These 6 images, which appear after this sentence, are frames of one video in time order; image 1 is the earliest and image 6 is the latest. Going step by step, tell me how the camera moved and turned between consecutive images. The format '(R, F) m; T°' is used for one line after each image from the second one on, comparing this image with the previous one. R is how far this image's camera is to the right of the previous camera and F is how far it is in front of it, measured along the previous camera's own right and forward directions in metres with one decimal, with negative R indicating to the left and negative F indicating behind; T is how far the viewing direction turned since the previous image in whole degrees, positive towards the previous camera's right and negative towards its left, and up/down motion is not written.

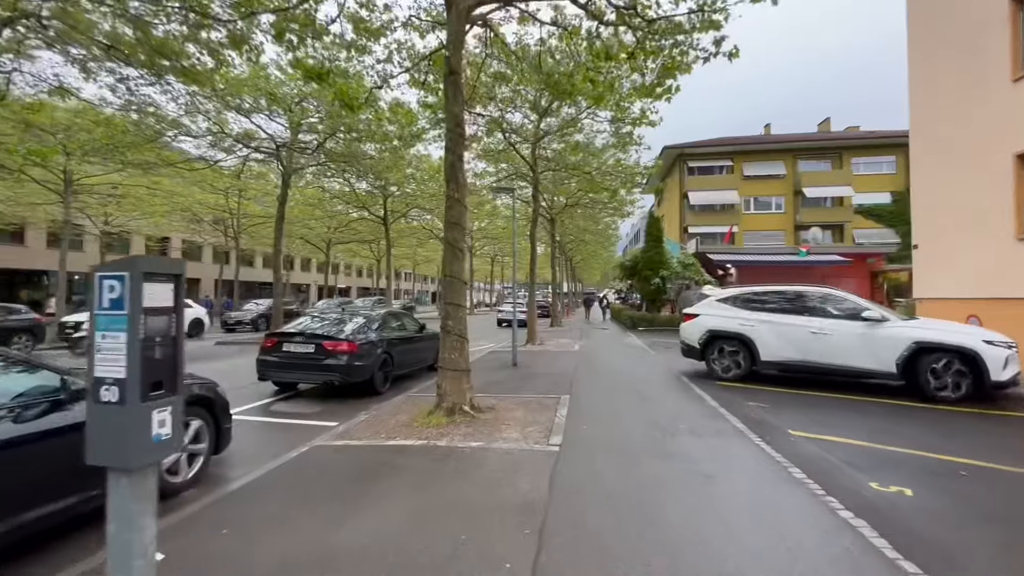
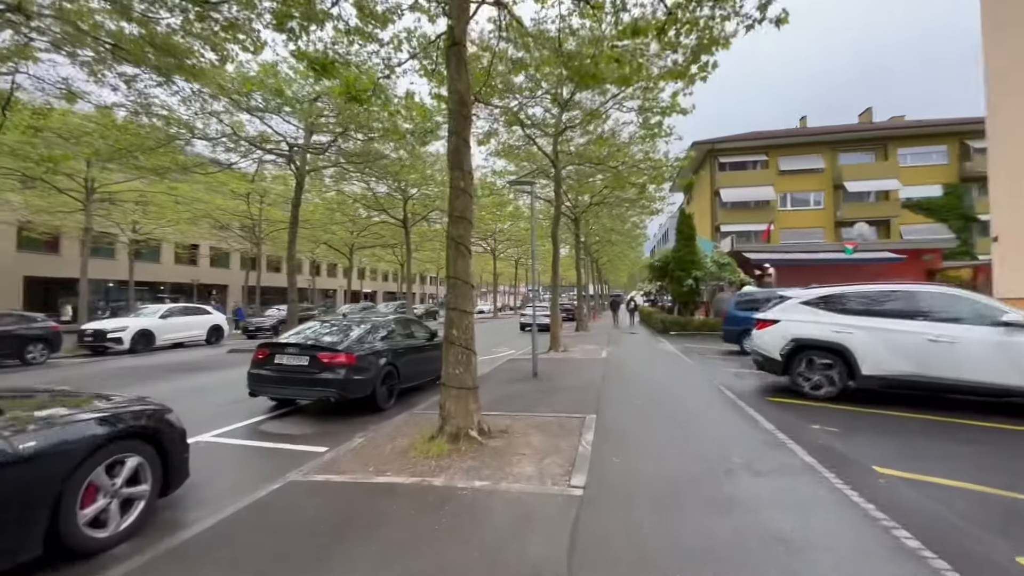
(+0.1, +1.4) m; -1°
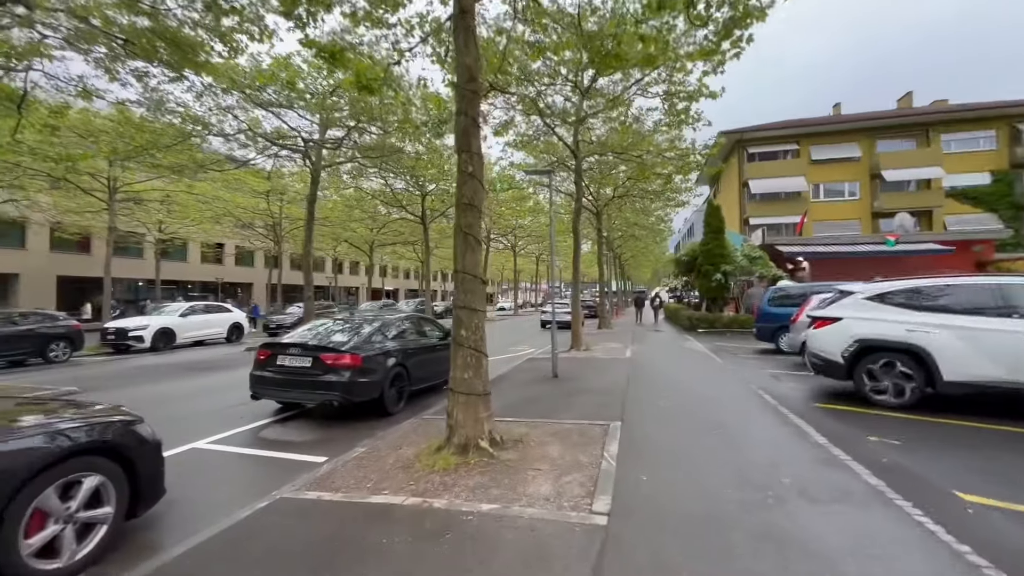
(0.0, +0.8) m; -1°
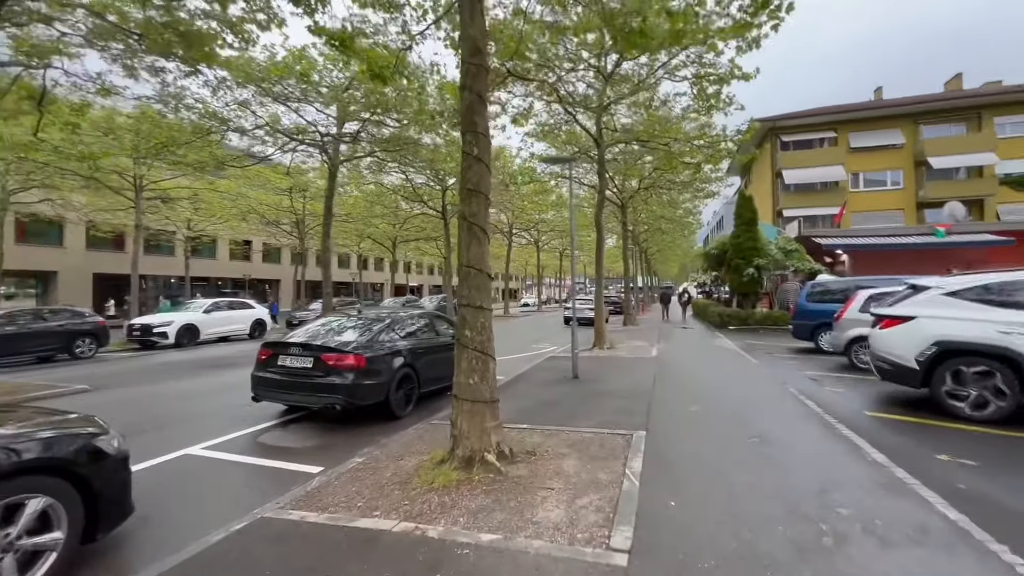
(+0.1, +0.8) m; -1°
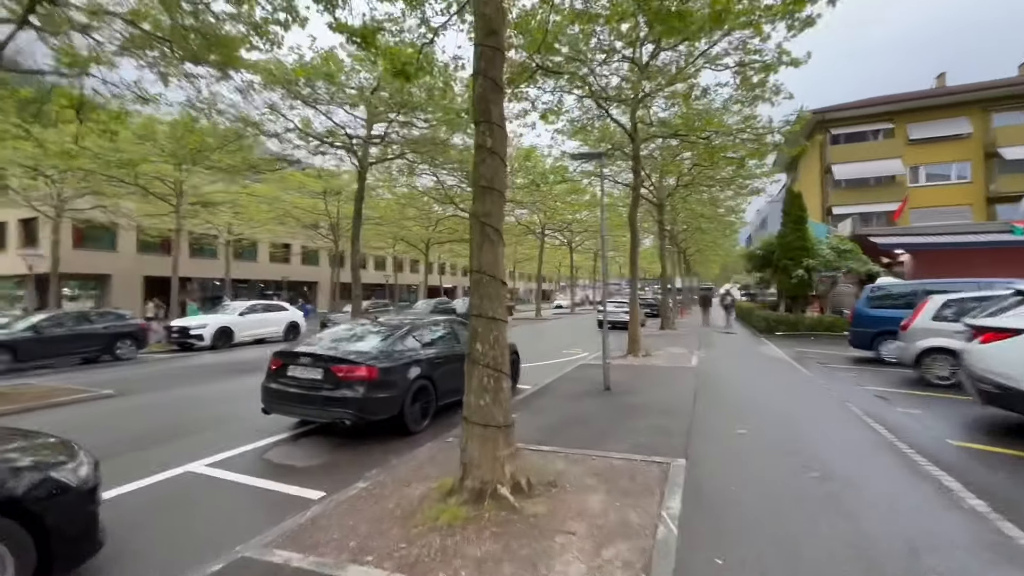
(+0.1, +0.8) m; -2°
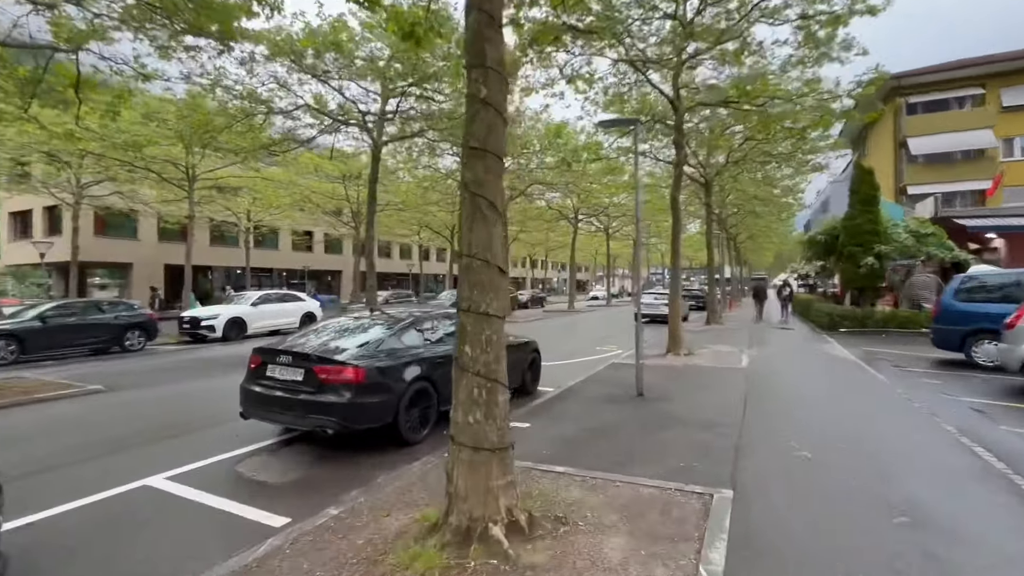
(+0.1, +1.6) m; -2°
